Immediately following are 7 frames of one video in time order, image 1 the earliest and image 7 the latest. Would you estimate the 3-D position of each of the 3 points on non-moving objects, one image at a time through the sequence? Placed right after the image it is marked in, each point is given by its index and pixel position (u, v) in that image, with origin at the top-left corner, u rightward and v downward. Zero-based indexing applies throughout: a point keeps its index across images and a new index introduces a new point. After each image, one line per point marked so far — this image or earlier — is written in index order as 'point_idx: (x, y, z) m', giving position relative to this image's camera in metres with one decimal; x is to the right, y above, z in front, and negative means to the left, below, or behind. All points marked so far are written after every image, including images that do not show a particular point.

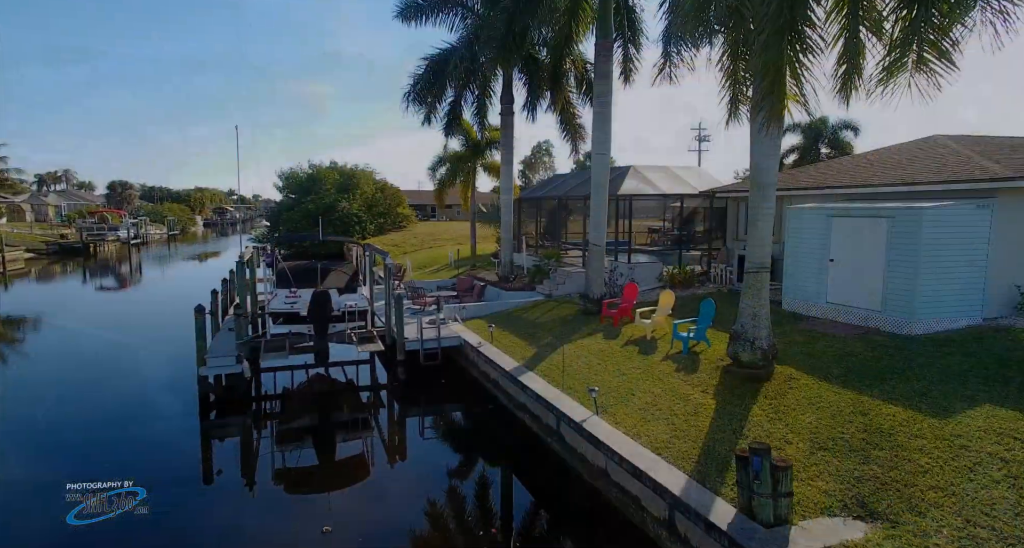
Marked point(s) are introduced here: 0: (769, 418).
0: (+3.1, -1.7, +6.9) m
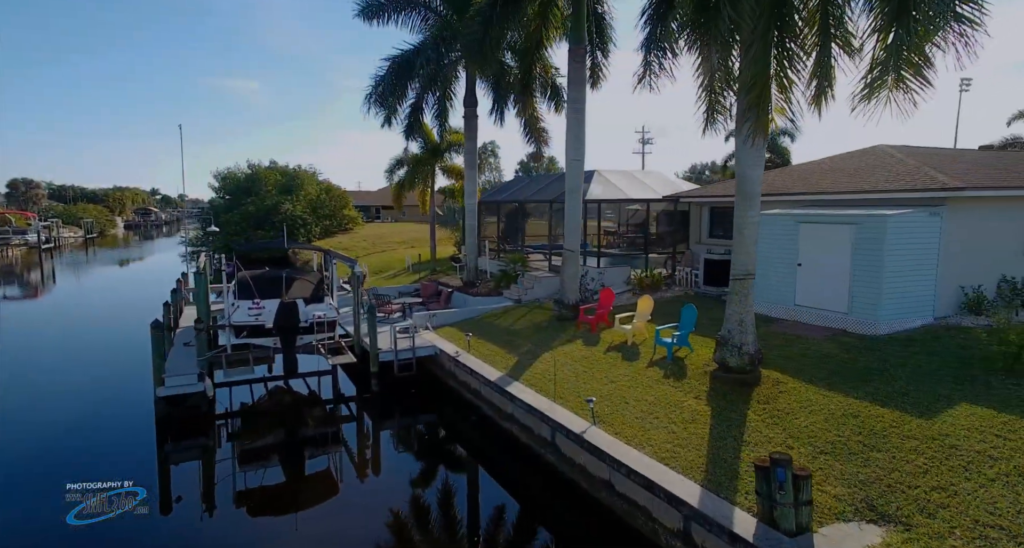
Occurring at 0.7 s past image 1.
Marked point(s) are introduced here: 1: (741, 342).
0: (+3.1, -1.8, +7.1) m
1: (+3.4, -1.0, +8.5) m
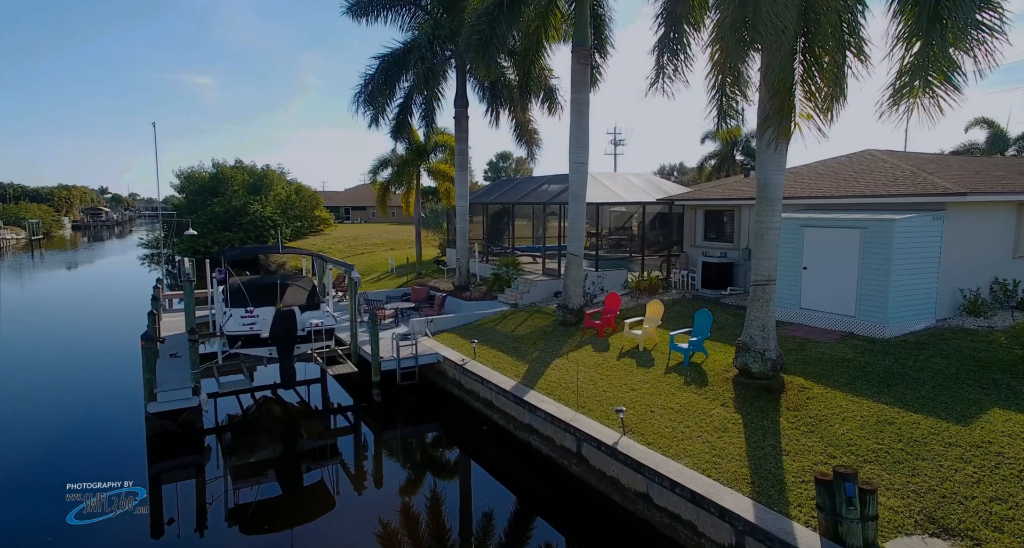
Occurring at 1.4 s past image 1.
0: (+3.5, -1.9, +7.0) m
1: (+3.7, -1.1, +8.5) m
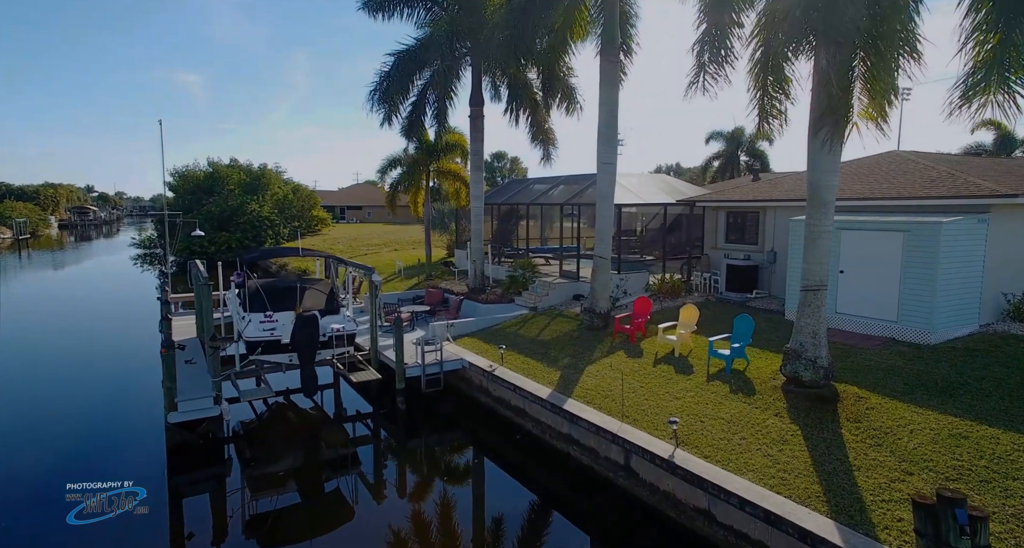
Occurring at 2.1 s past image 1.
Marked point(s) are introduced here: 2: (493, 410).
0: (+4.2, -2.0, +6.7) m
1: (+4.4, -1.2, +8.2) m
2: (-0.4, -2.6, +11.1) m
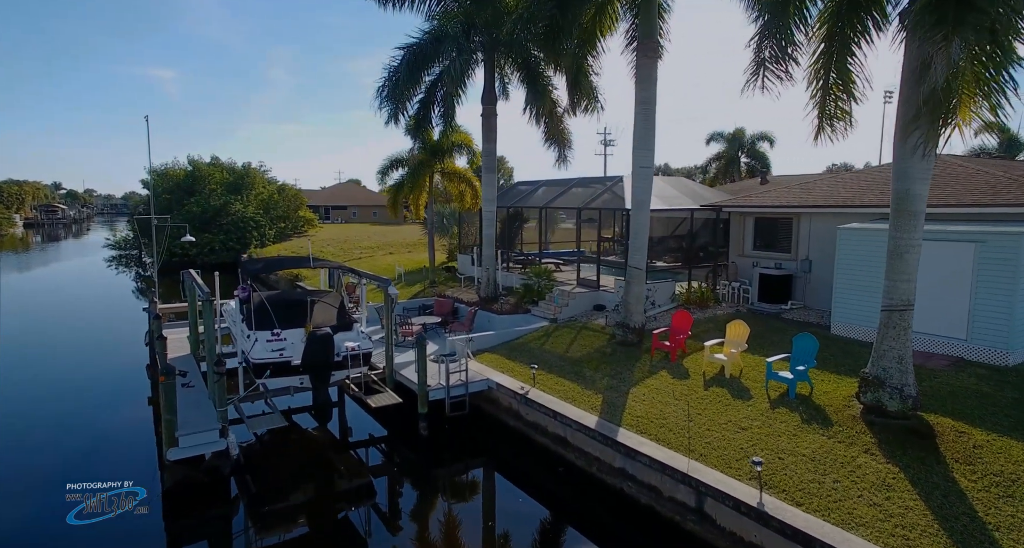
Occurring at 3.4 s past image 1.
0: (+4.9, -2.2, +5.9) m
1: (+5.1, -1.4, +7.4) m
2: (+0.2, -2.9, +10.2) m
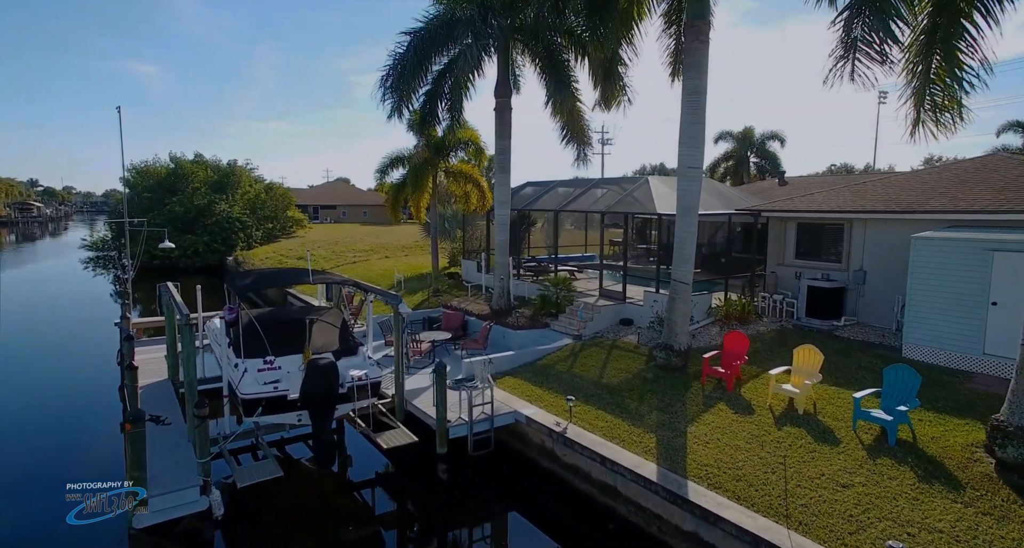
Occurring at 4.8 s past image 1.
0: (+5.6, -2.5, +4.6) m
1: (+5.7, -1.7, +6.0) m
2: (+0.8, -3.1, +8.7) m
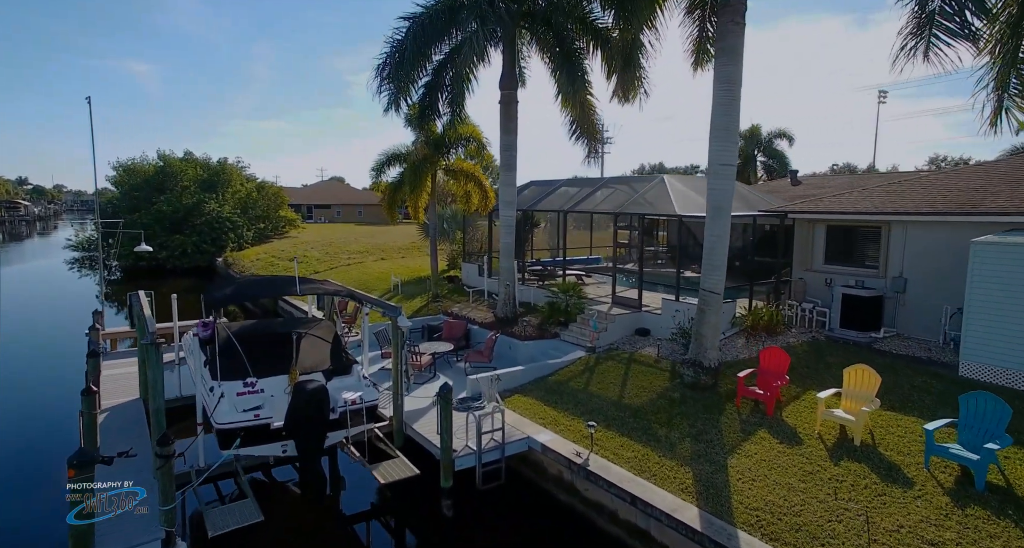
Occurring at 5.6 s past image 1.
0: (+5.8, -2.7, +3.5) m
1: (+5.9, -1.8, +5.0) m
2: (+1.0, -3.3, +7.6) m
